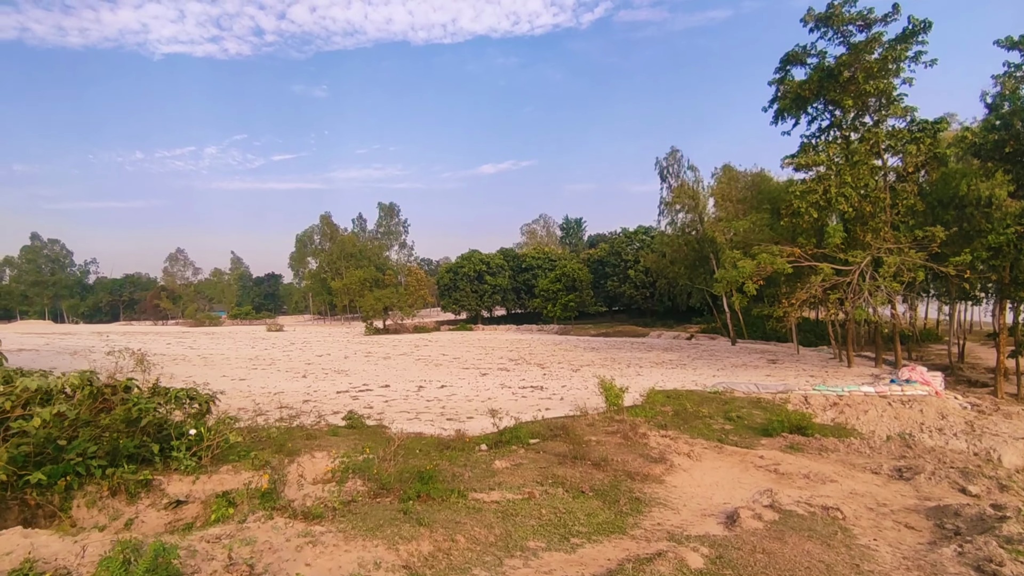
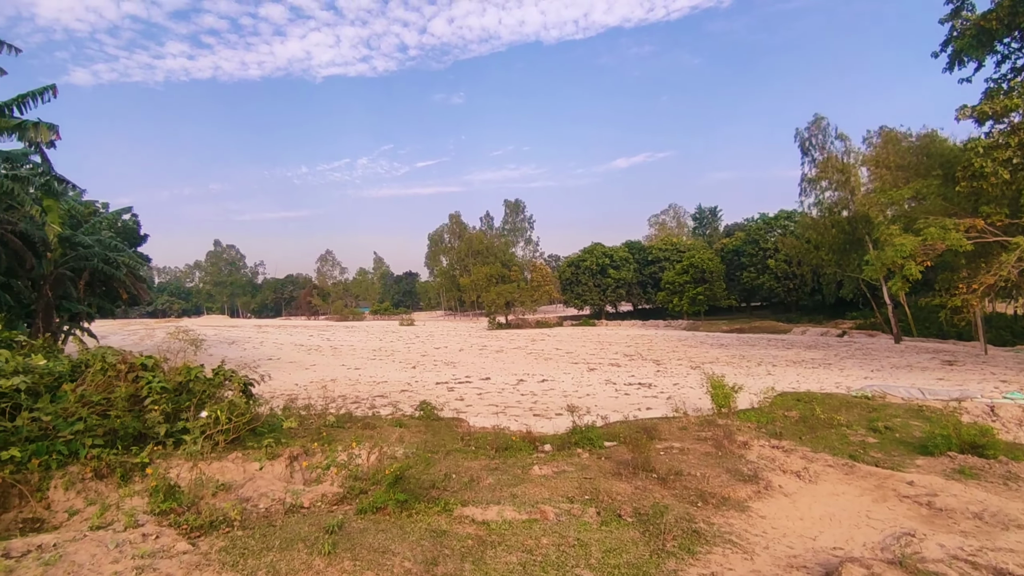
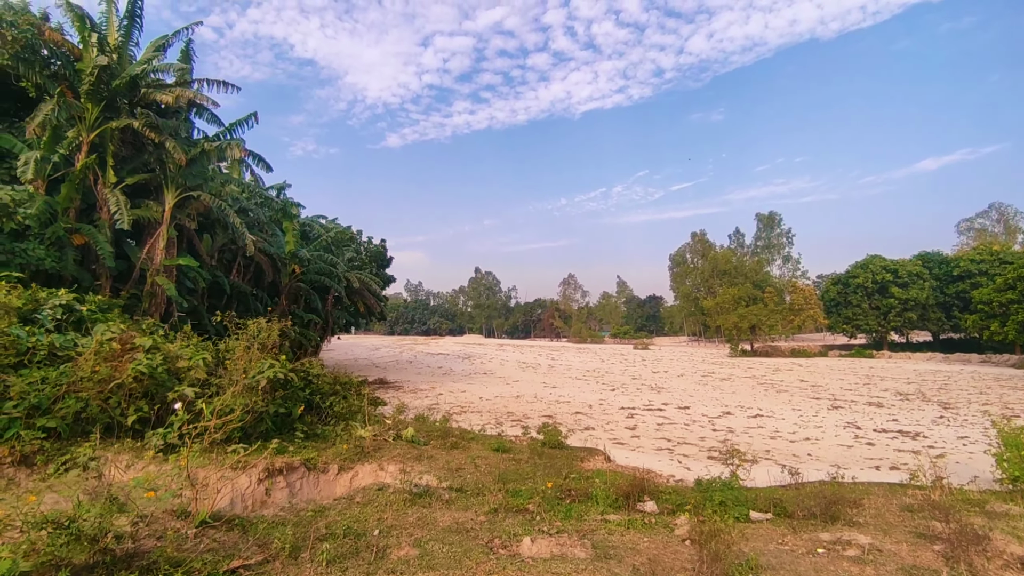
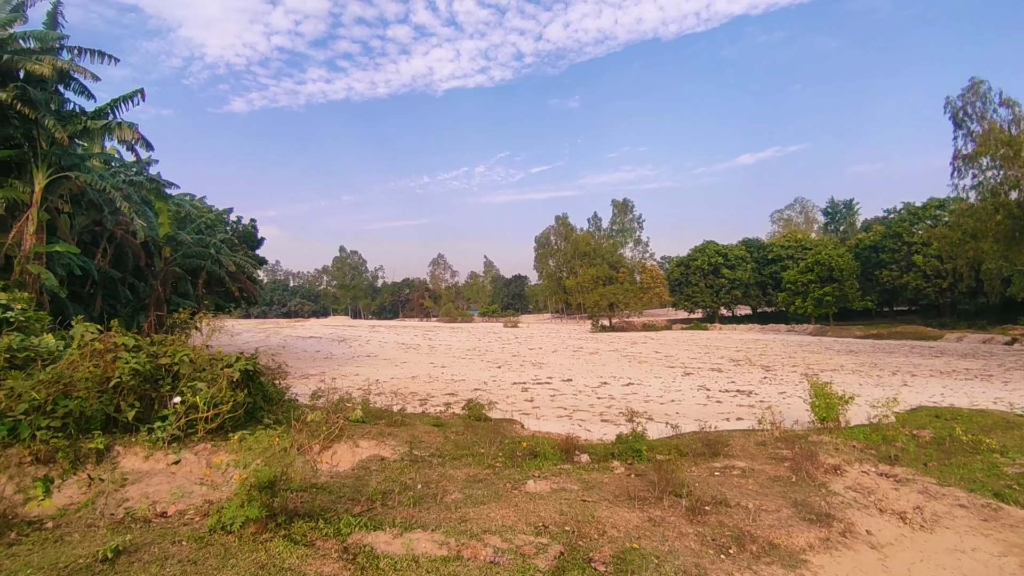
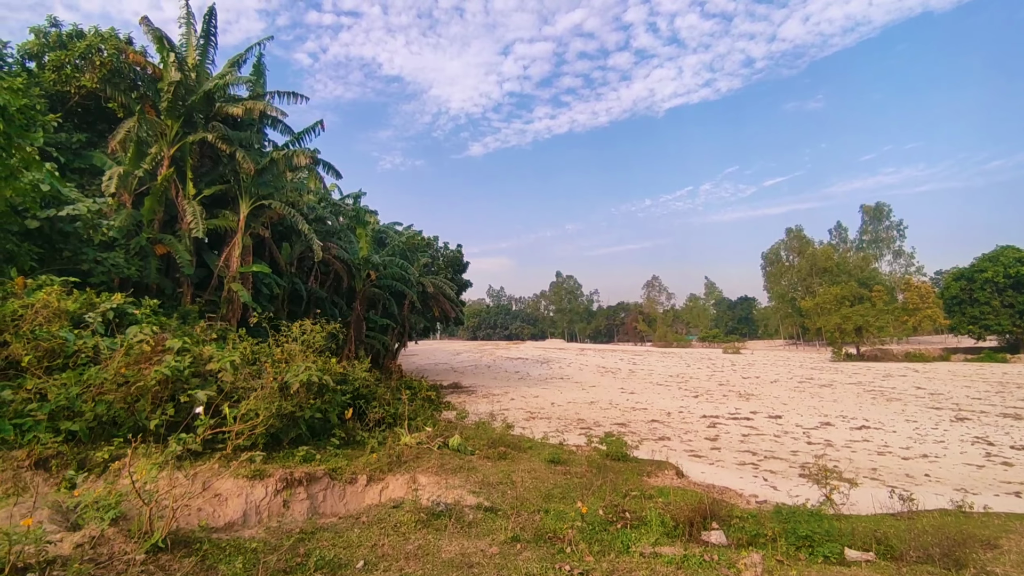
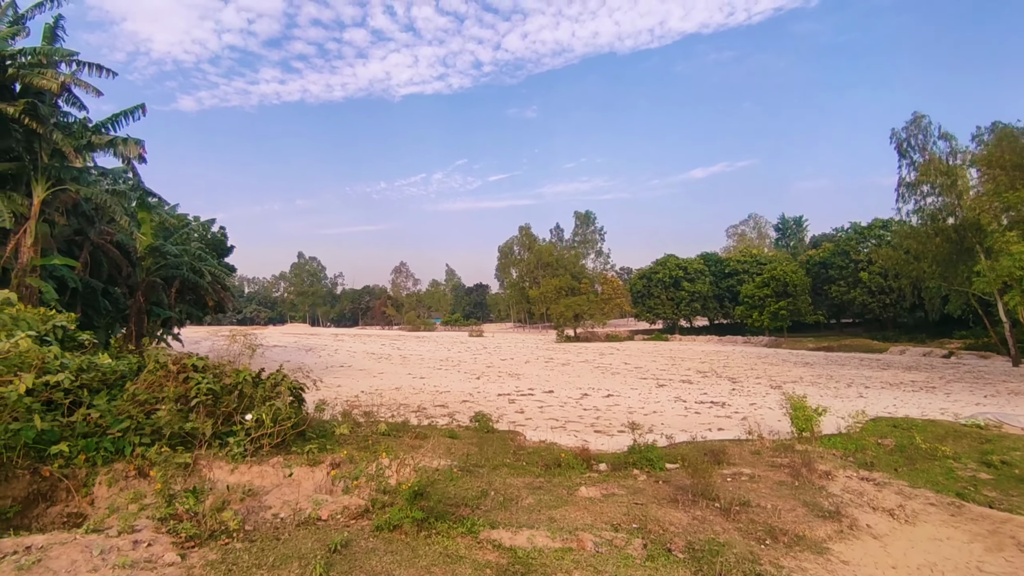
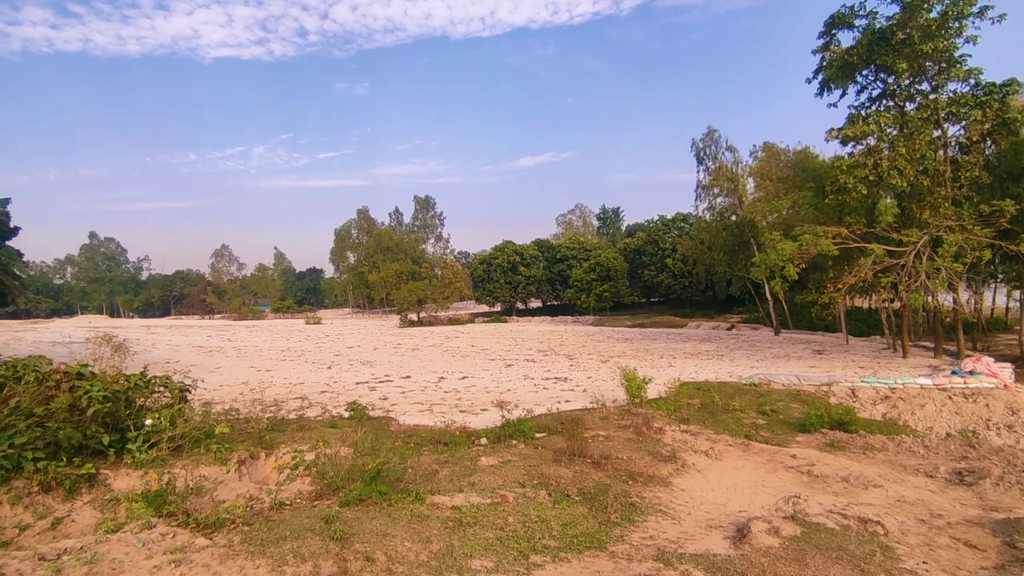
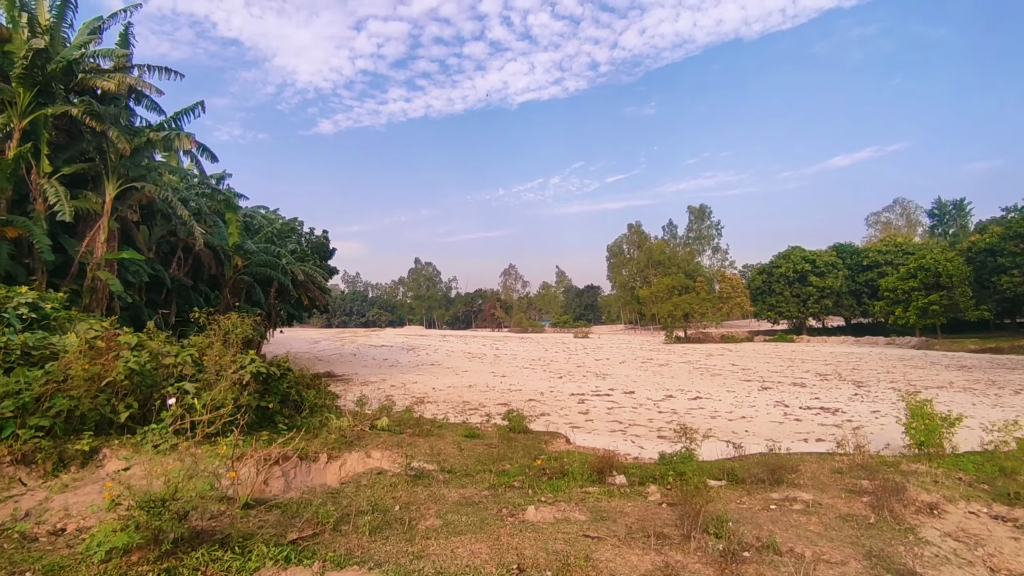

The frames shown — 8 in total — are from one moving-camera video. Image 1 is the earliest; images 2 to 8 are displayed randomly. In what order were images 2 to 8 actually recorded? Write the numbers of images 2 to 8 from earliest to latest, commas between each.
7, 2, 6, 4, 8, 3, 5
